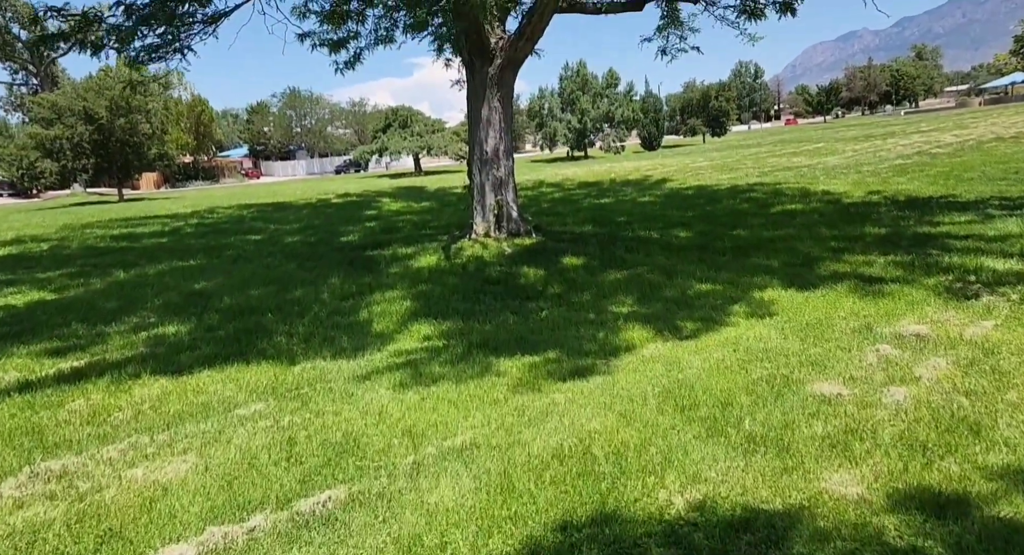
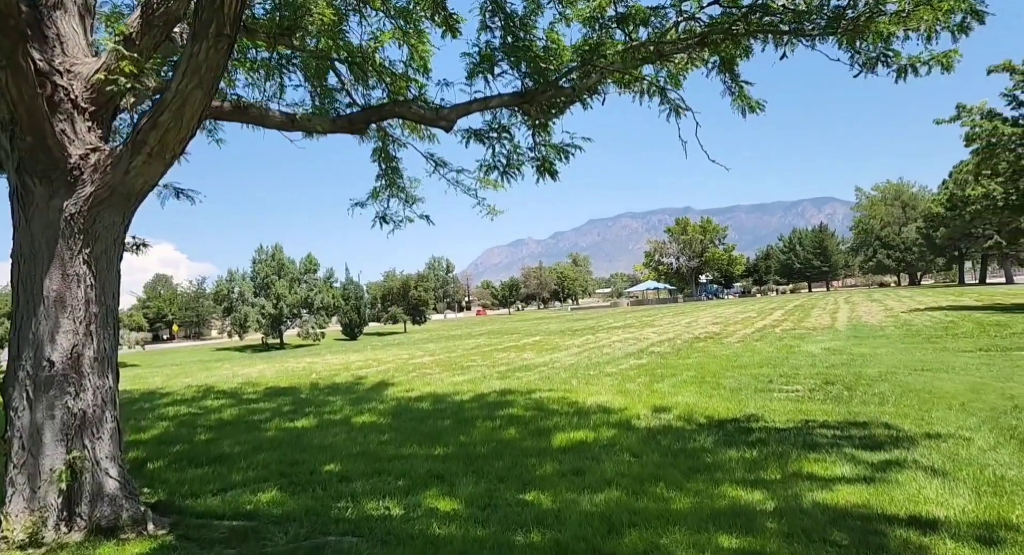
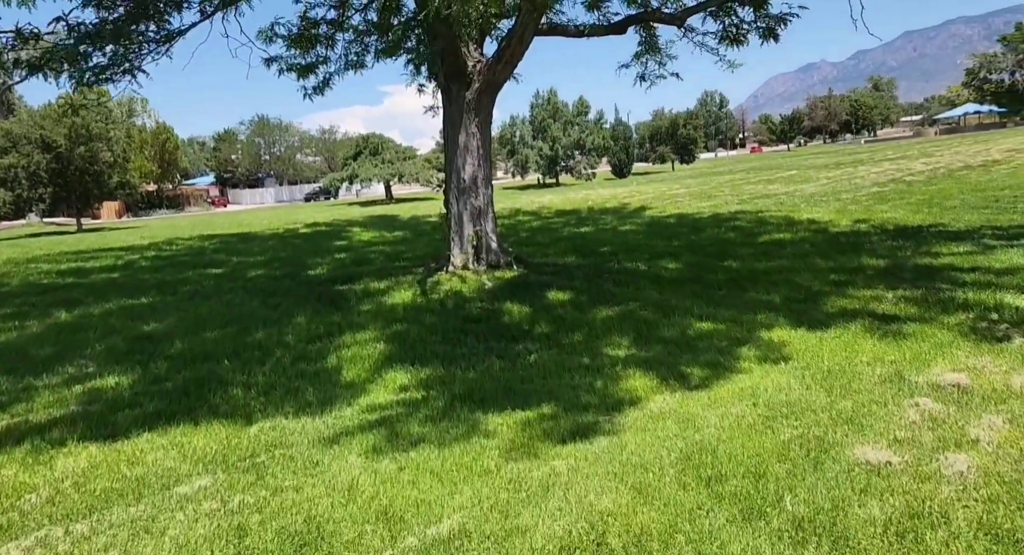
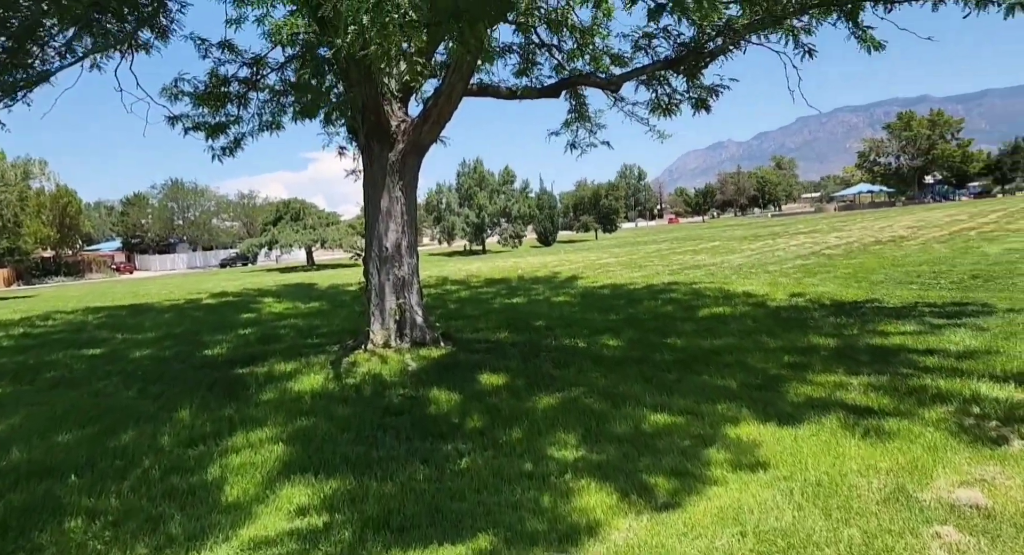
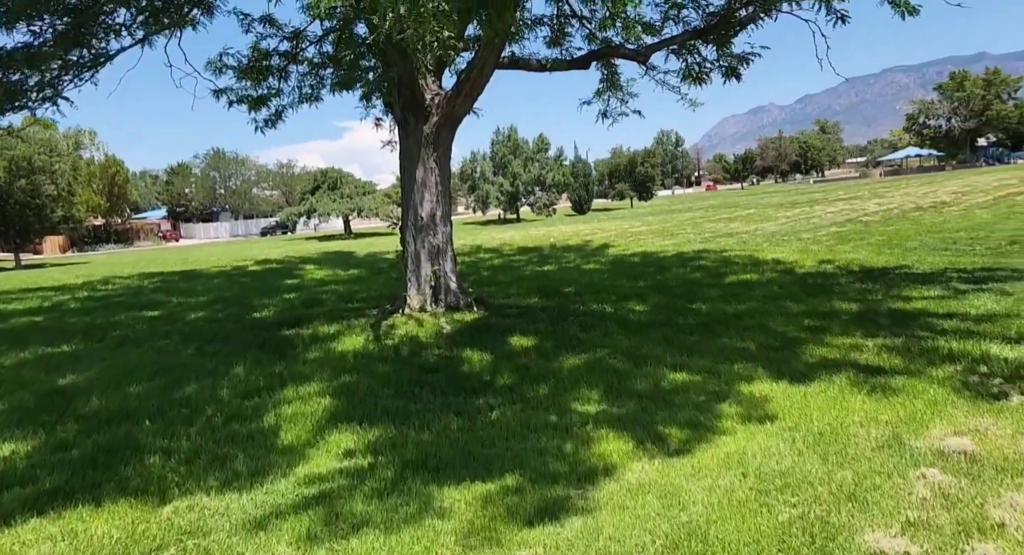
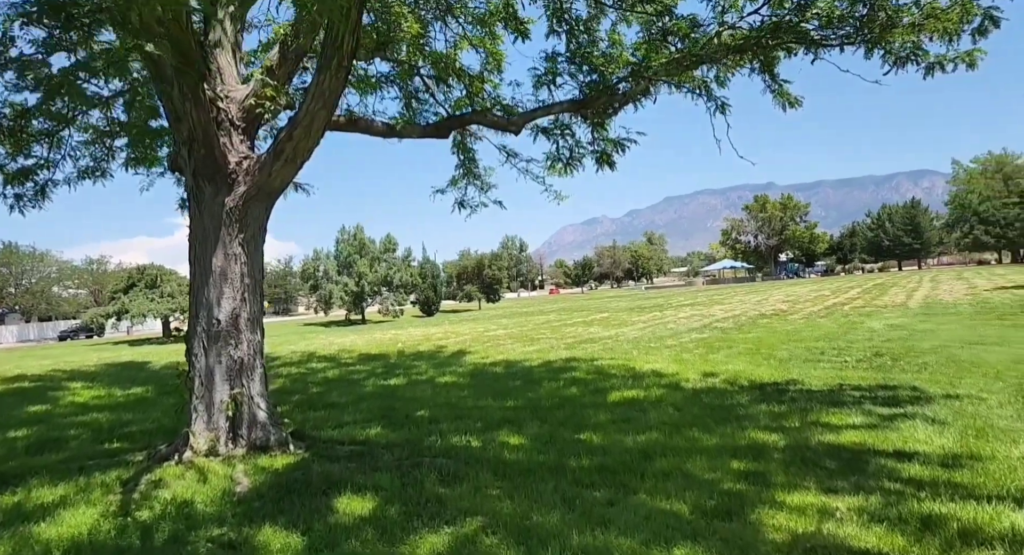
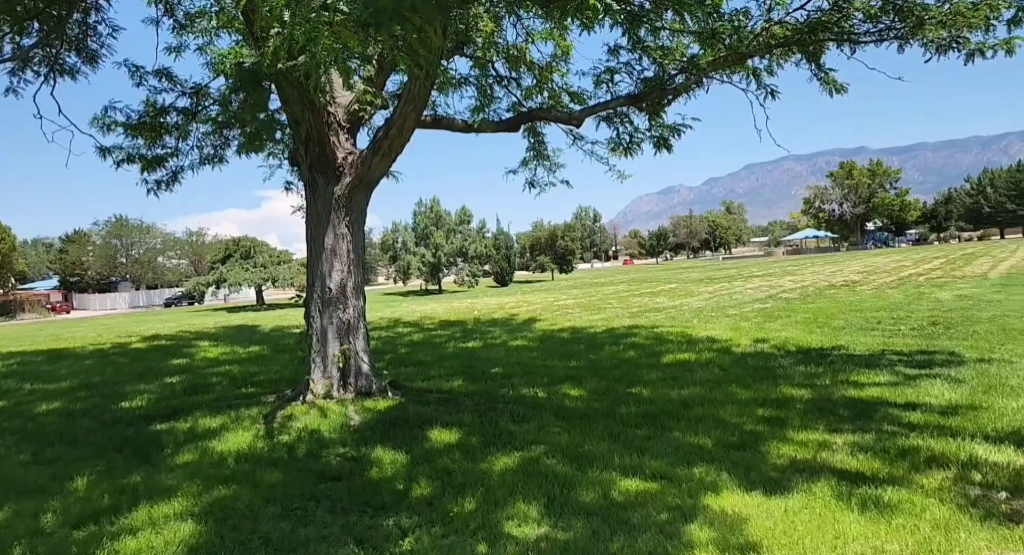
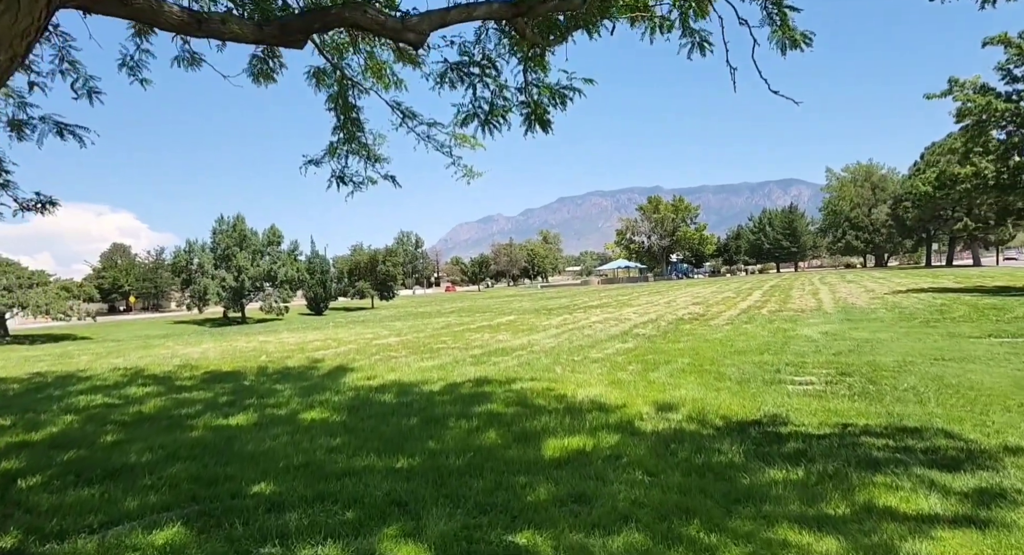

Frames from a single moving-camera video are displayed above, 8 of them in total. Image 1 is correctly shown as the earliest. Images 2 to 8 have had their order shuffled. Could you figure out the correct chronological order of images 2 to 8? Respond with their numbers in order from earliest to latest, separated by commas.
3, 5, 4, 7, 6, 2, 8
